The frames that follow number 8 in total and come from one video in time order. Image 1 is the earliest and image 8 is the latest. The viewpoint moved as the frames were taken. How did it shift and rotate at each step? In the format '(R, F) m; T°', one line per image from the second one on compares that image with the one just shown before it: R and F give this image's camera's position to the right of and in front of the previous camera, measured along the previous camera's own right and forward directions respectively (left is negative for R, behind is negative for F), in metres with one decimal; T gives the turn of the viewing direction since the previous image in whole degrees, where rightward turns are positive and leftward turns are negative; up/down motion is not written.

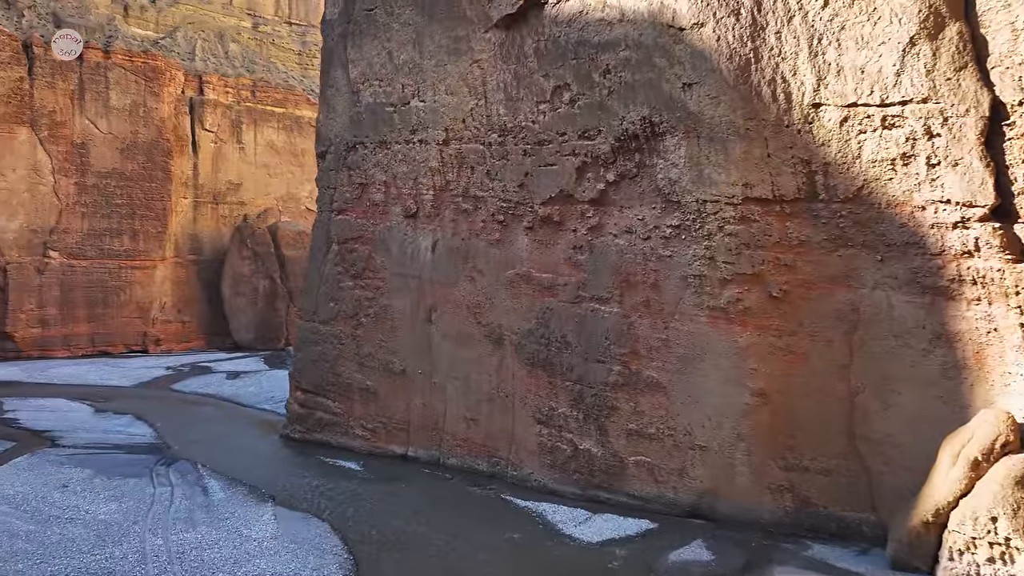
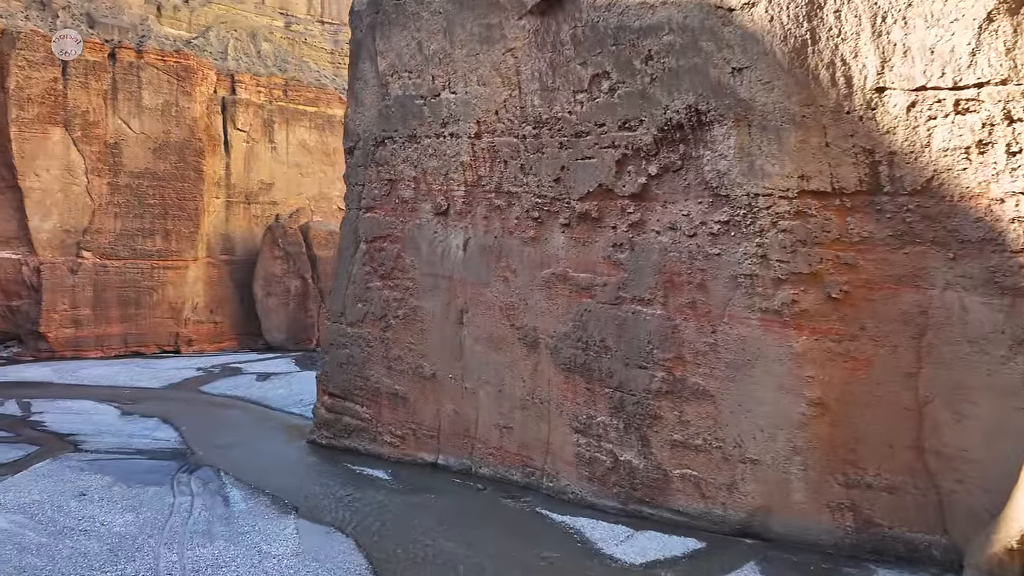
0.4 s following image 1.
(0.0, +0.3) m; -2°
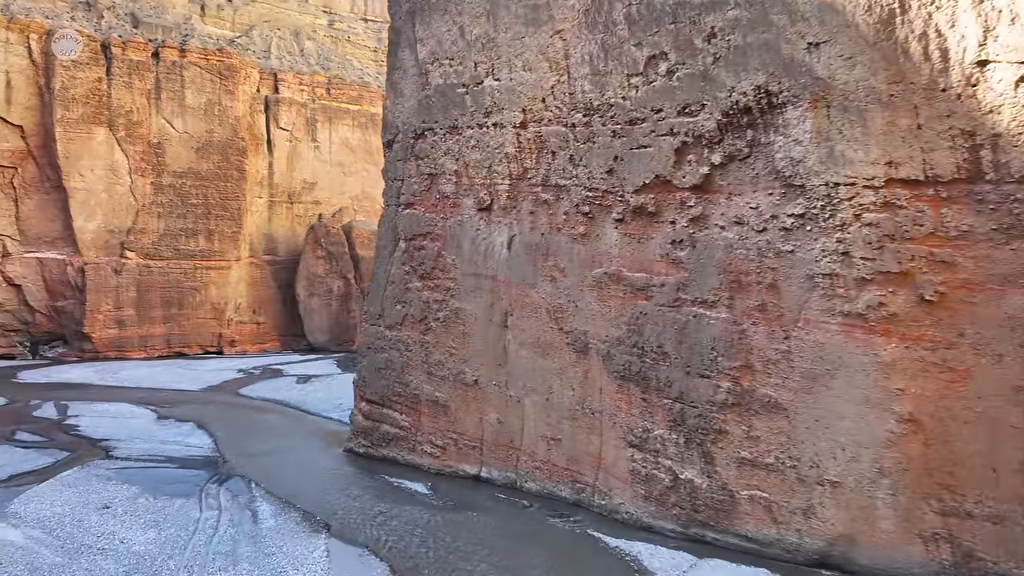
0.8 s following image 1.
(0.0, +0.4) m; -3°
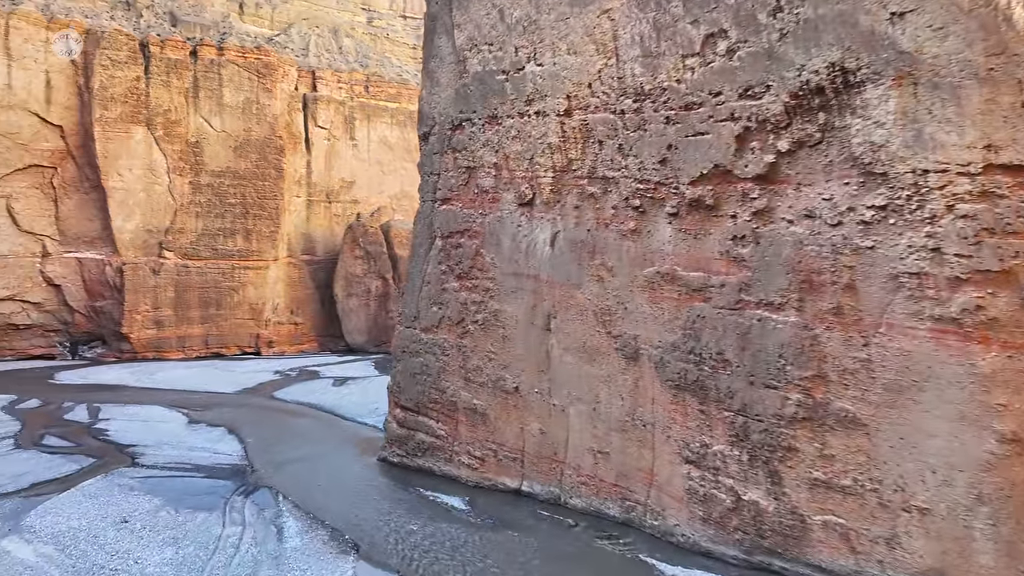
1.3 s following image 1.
(0.0, +0.4) m; -3°
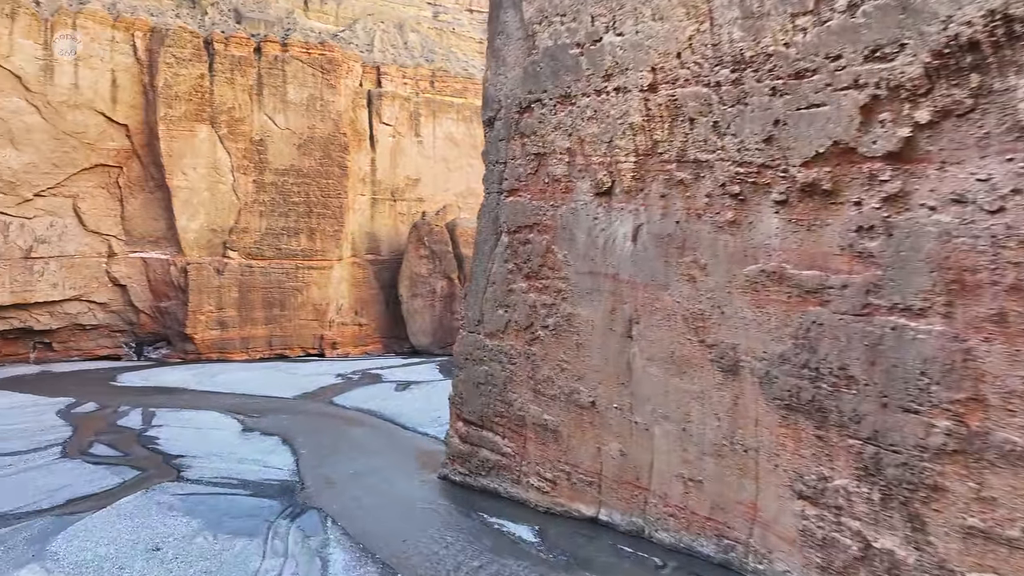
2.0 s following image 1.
(0.0, +0.6) m; -4°
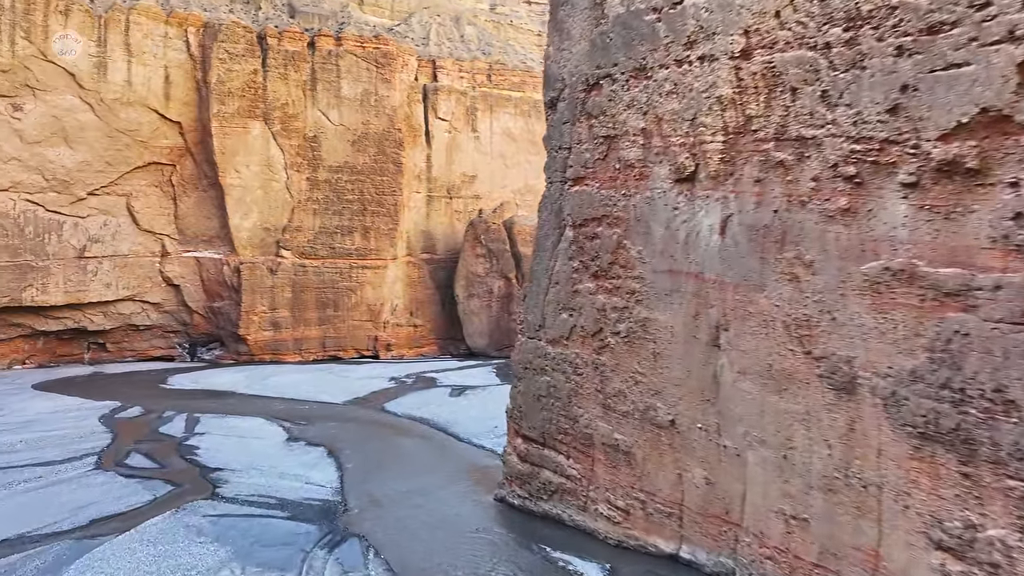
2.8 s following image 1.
(0.0, +0.6) m; -4°
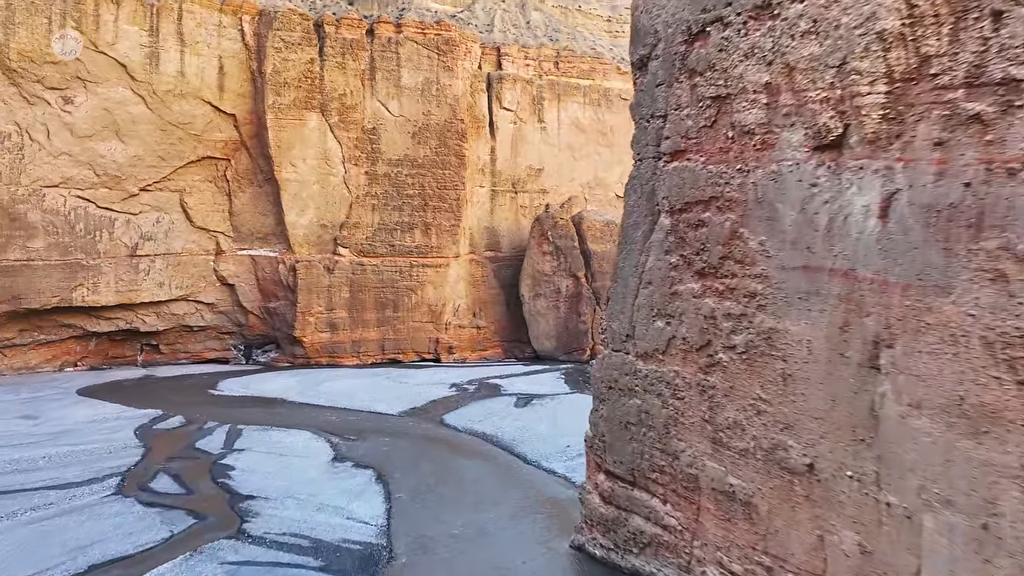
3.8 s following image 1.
(-0.1, +0.9) m; -4°
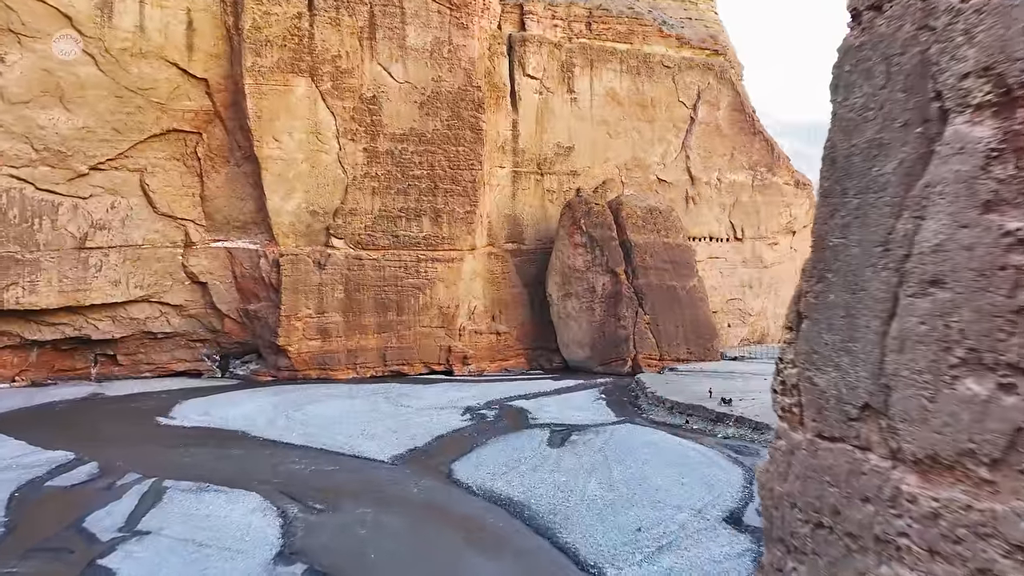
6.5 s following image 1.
(-0.1, +2.2) m; -1°
